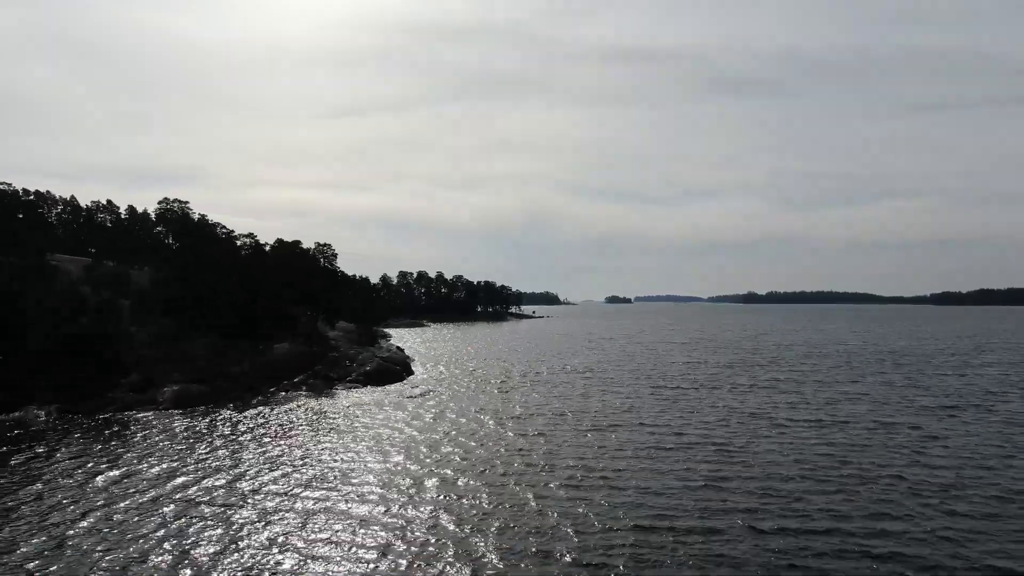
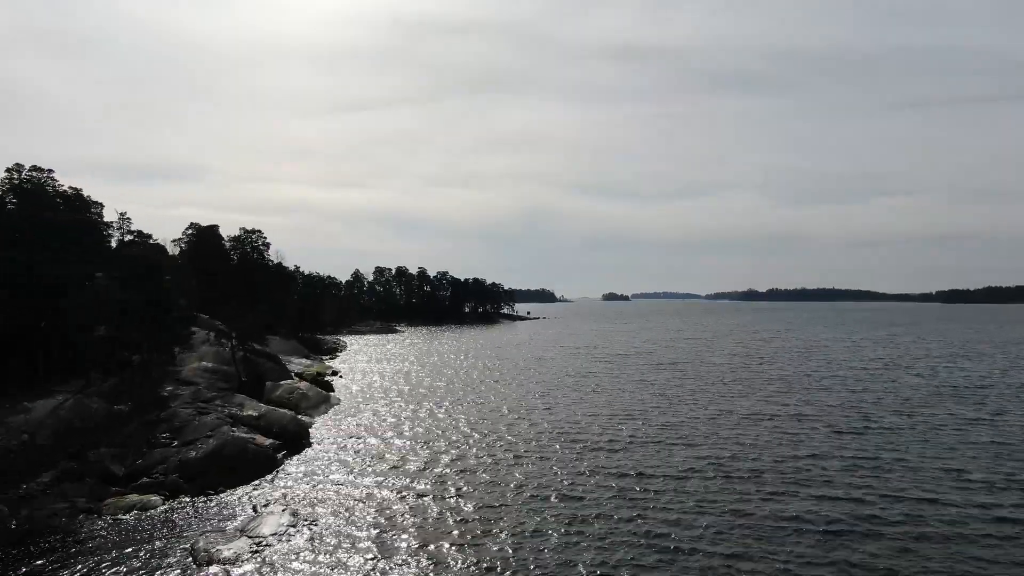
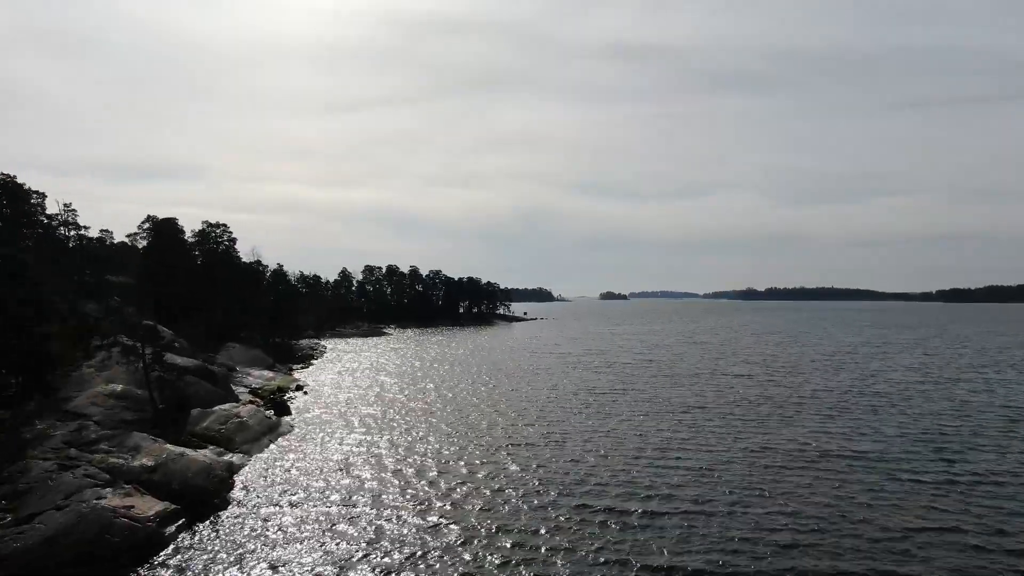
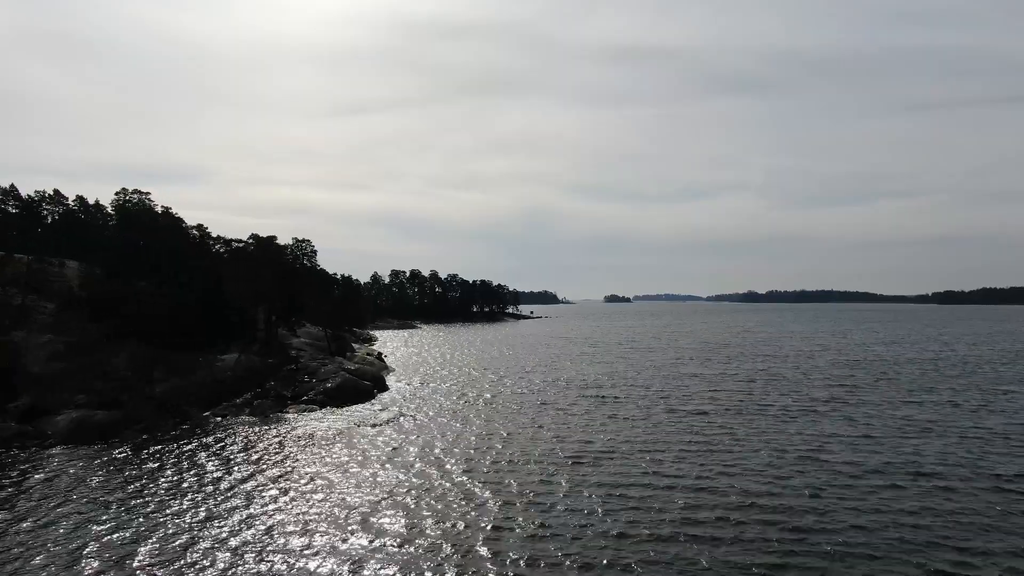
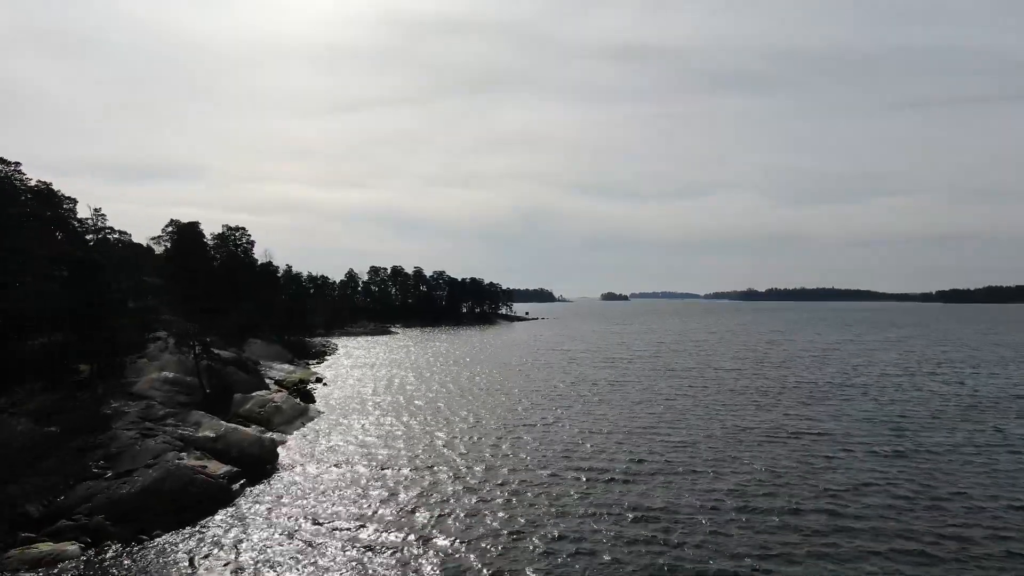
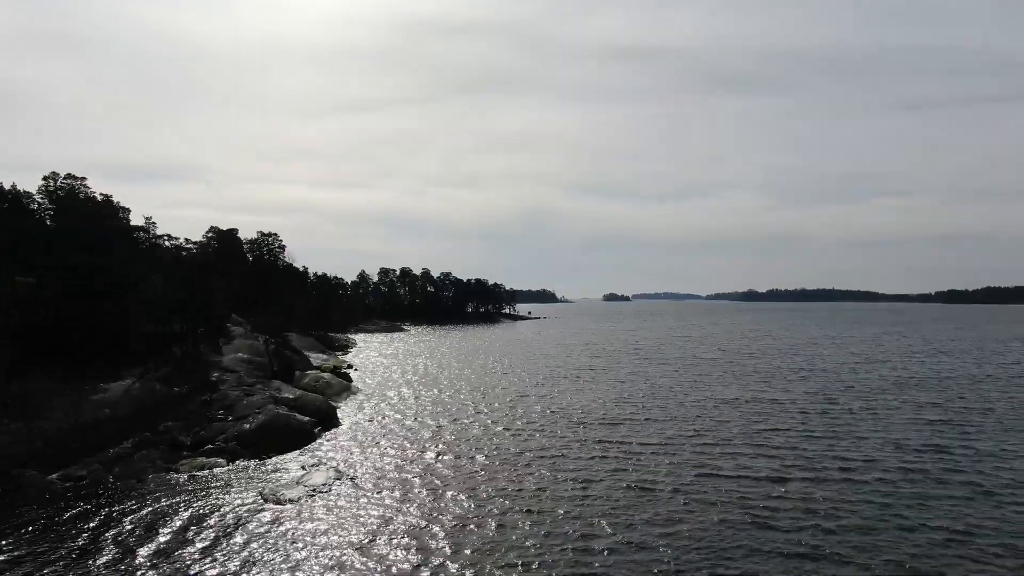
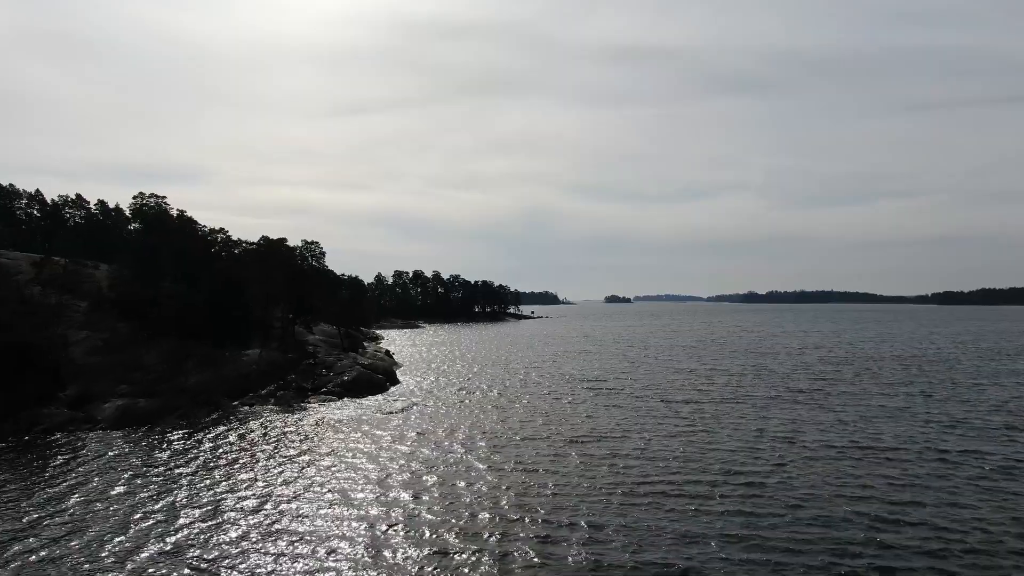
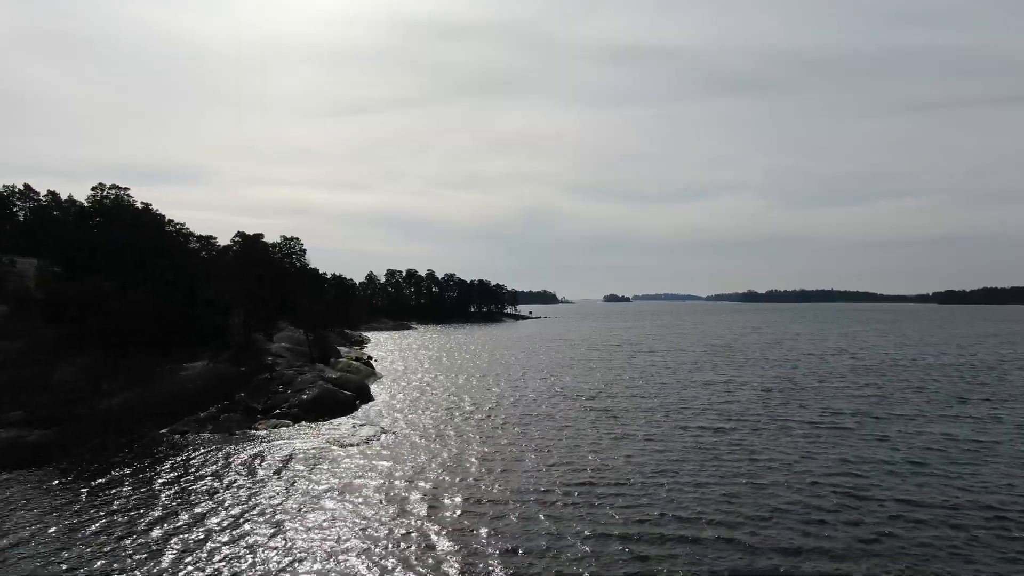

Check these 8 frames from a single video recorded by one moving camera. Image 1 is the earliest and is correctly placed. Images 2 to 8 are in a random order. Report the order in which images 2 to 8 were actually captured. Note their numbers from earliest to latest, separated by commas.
7, 4, 8, 6, 2, 5, 3
